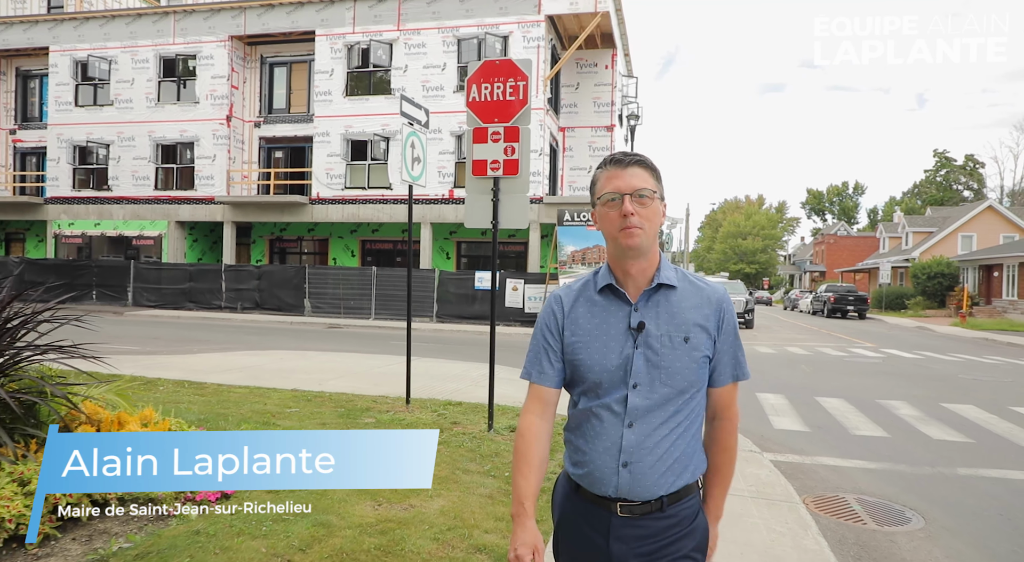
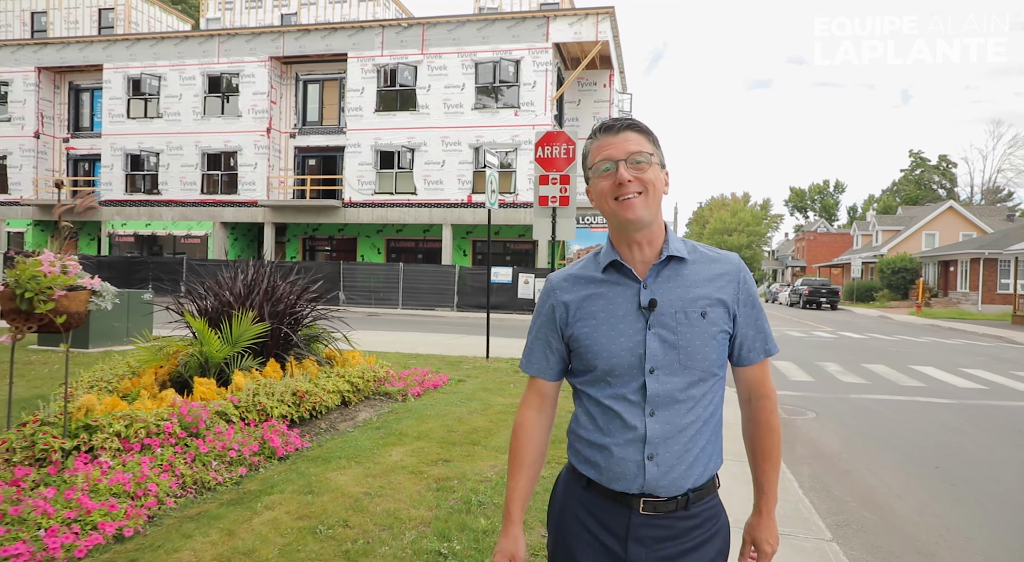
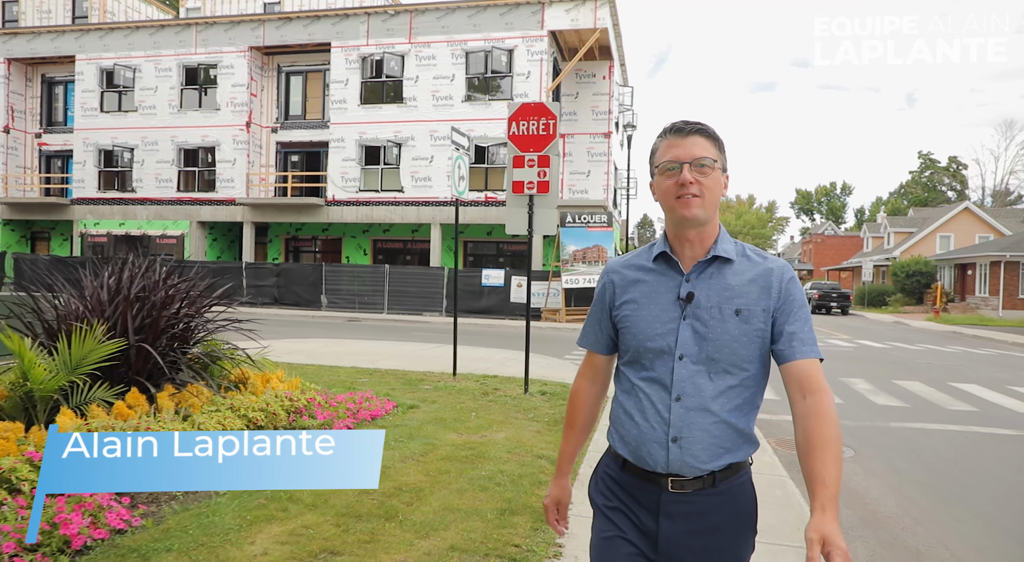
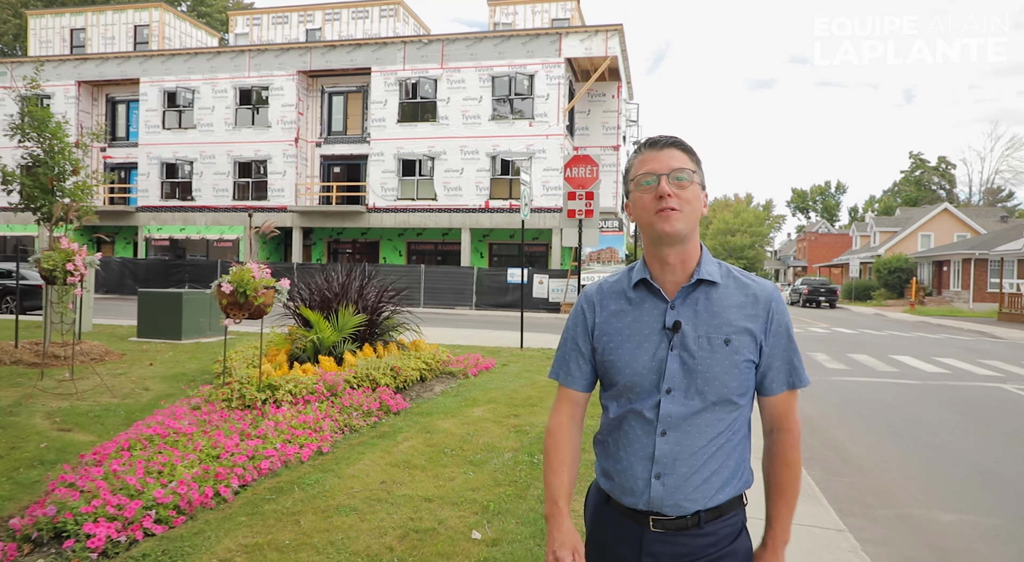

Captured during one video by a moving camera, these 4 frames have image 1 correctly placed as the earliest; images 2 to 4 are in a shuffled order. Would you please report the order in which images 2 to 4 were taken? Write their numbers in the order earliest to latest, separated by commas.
3, 2, 4
